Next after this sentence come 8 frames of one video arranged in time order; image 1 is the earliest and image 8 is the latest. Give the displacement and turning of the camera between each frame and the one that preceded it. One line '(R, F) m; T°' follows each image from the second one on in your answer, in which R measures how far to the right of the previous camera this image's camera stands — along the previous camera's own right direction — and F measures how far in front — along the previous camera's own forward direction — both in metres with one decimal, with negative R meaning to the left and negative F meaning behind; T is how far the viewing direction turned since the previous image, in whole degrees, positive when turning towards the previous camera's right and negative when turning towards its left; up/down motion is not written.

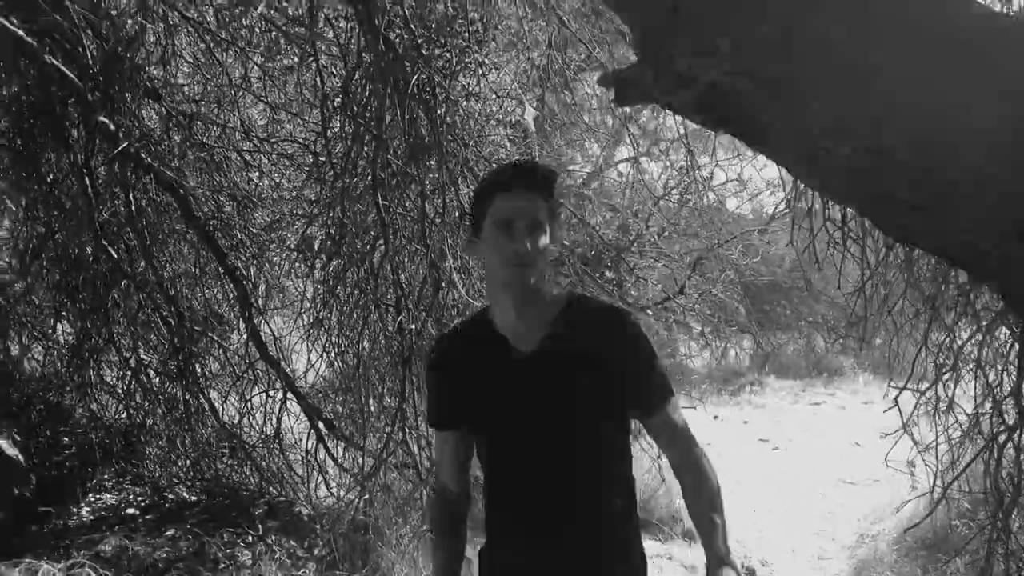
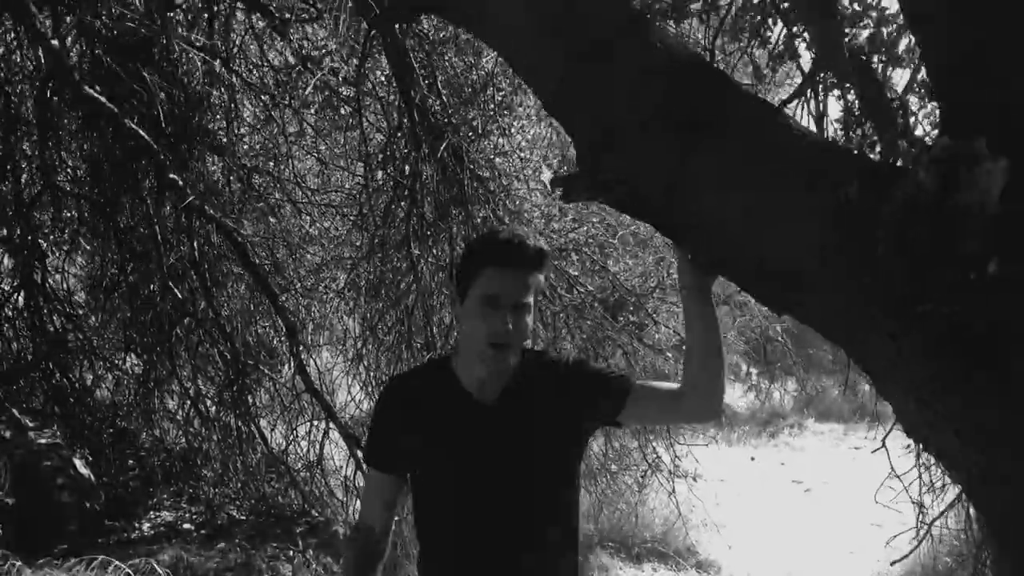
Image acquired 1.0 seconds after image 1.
(+0.1, -0.4) m; -3°
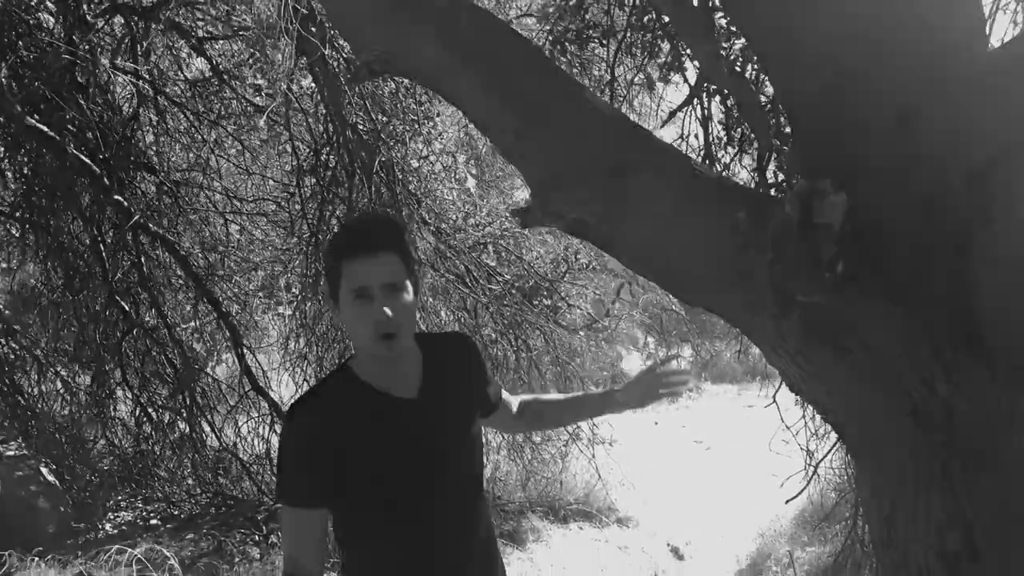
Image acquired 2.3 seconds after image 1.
(-0.2, -0.4) m; +6°
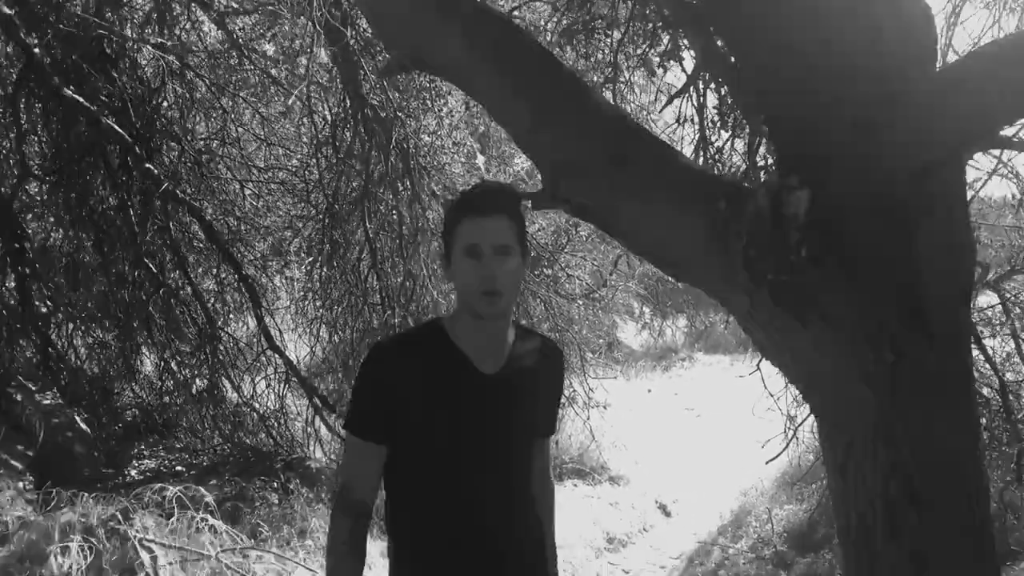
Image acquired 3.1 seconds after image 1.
(0.0, -0.3) m; 0°
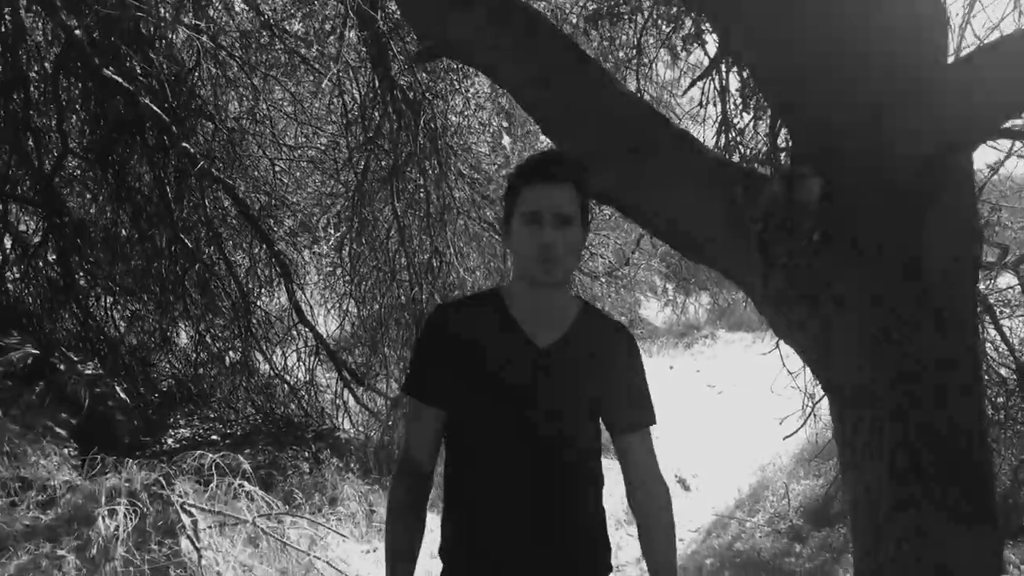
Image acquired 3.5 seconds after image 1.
(0.0, -0.1) m; -1°
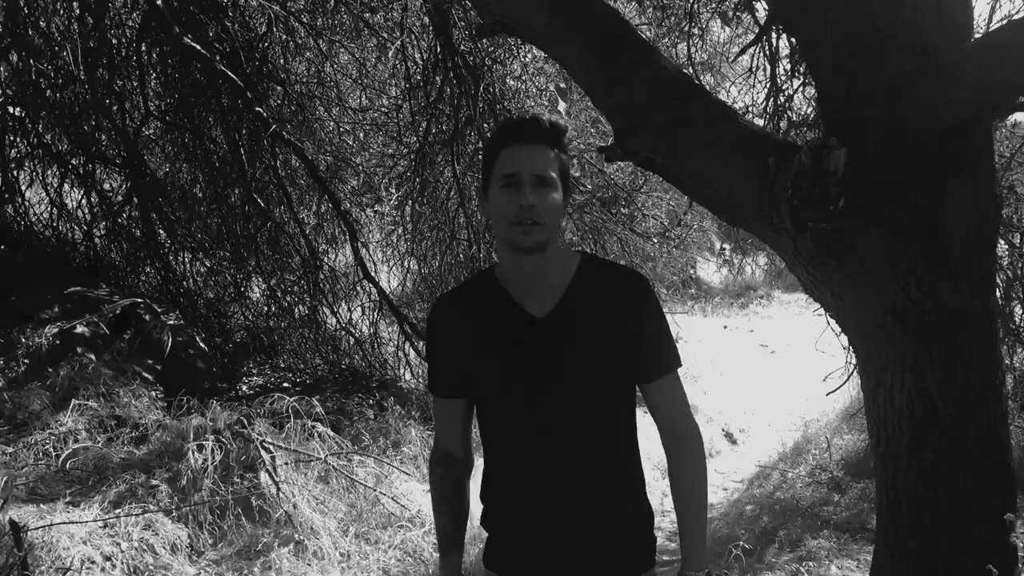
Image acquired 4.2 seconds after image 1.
(0.0, -0.2) m; -3°
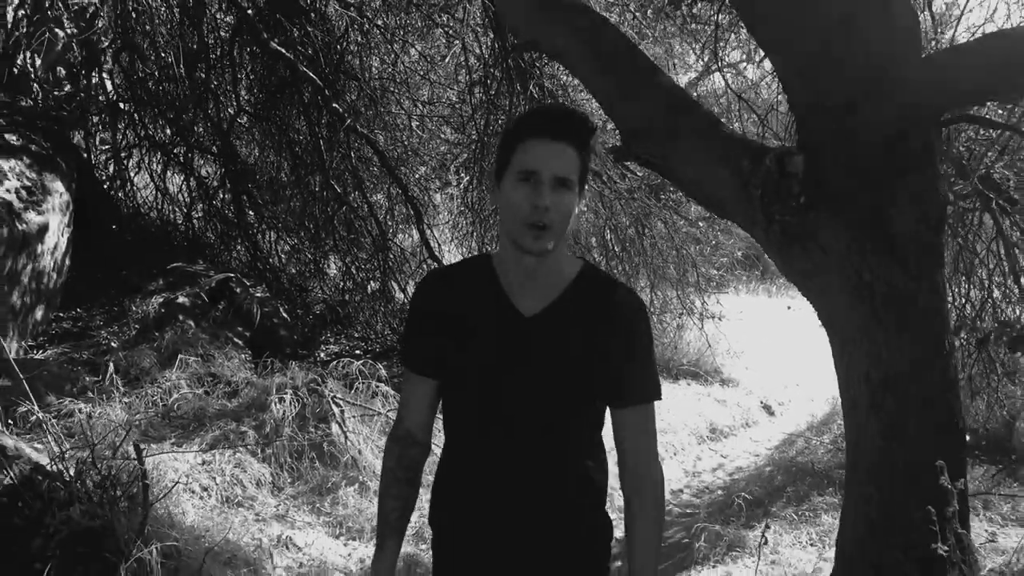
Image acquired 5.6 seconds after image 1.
(+0.2, -0.5) m; -5°
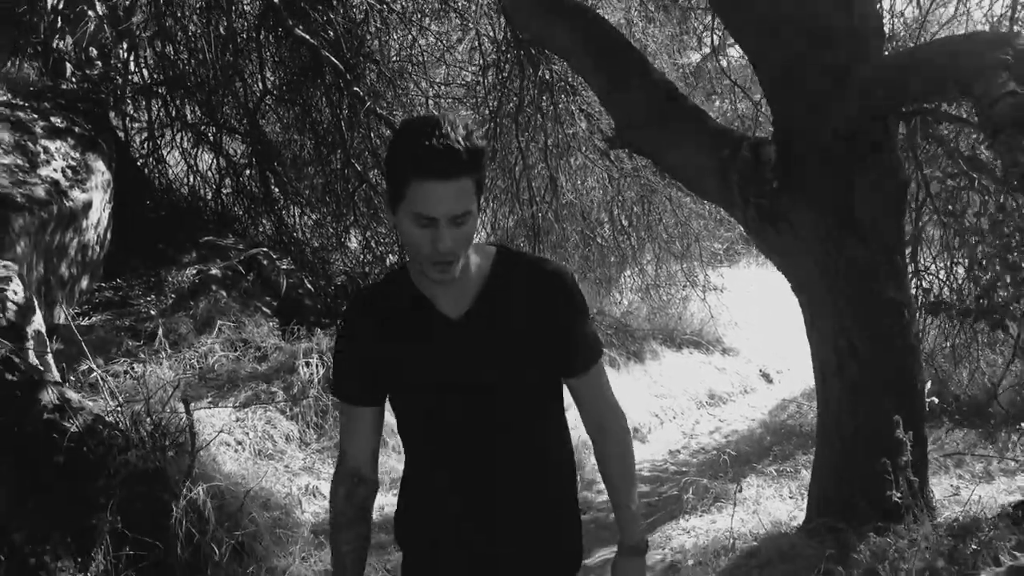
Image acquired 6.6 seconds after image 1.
(0.0, -0.3) m; -1°
